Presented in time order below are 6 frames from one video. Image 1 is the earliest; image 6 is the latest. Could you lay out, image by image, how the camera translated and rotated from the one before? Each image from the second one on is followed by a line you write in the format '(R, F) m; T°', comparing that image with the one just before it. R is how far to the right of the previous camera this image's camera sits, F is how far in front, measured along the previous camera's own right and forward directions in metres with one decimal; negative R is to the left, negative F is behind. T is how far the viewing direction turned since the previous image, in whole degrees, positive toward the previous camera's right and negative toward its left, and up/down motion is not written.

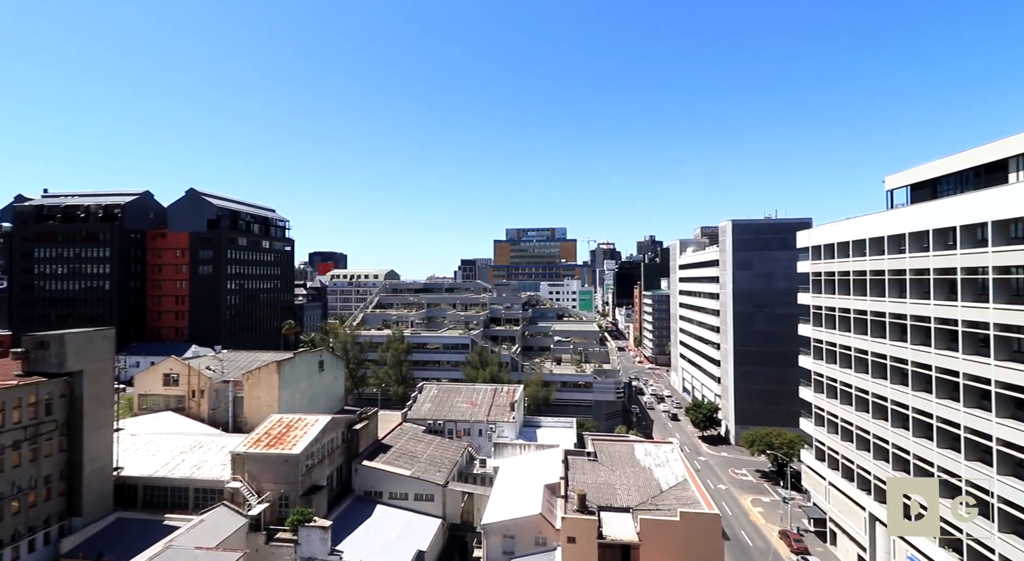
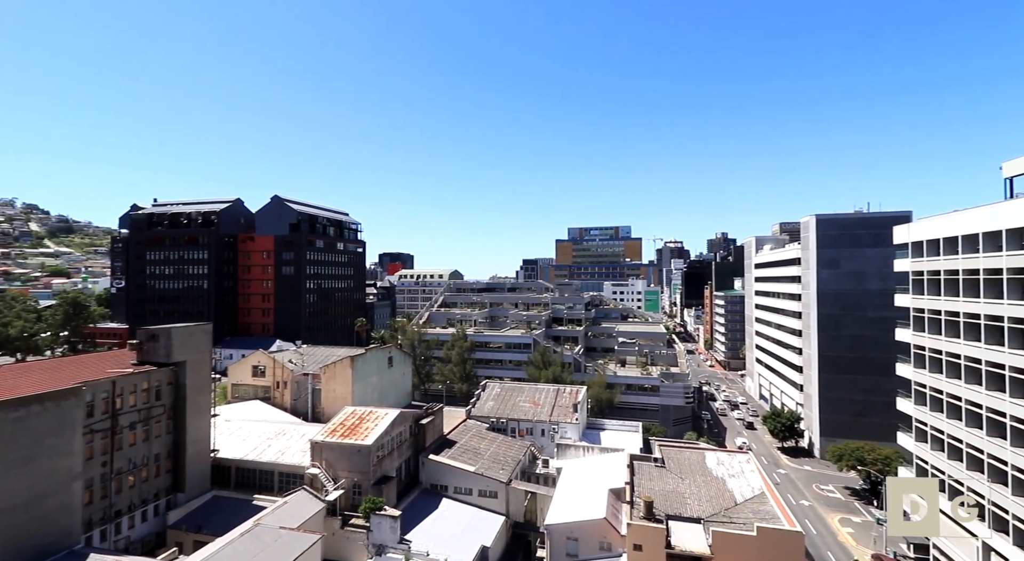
(-0.3, +0.8) m; -6°
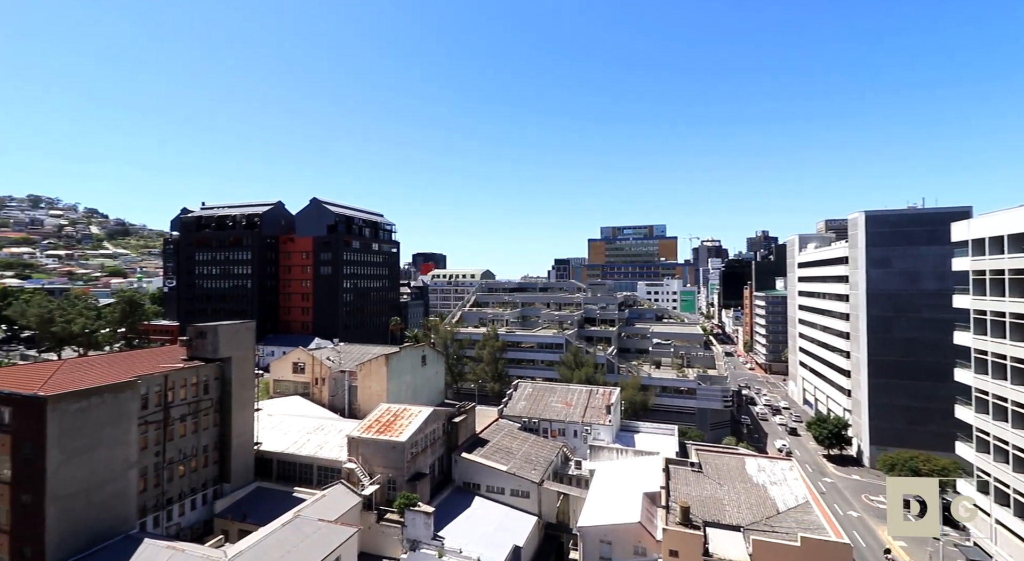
(0.0, +0.6) m; -3°
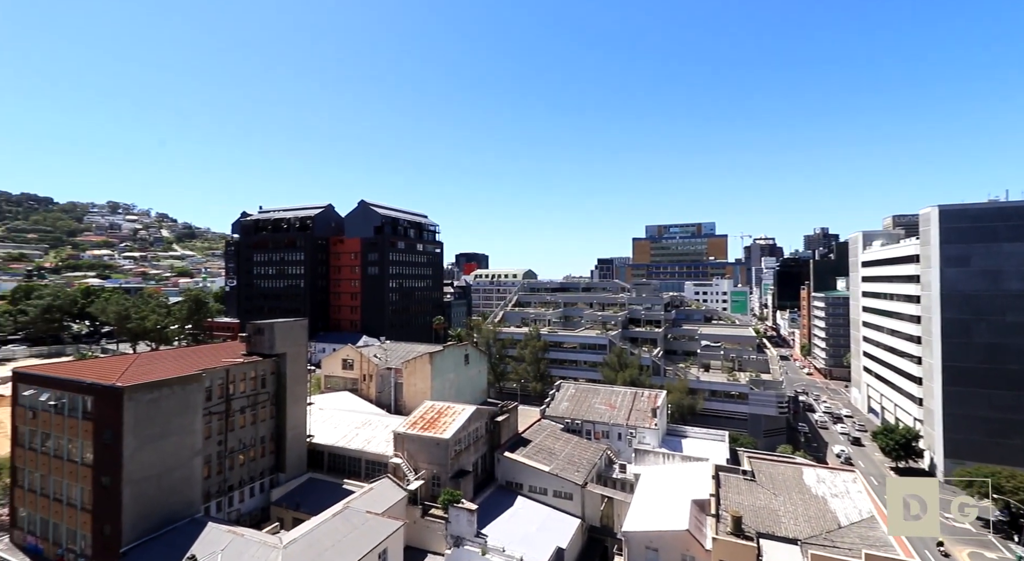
(-0.1, +0.8) m; -4°
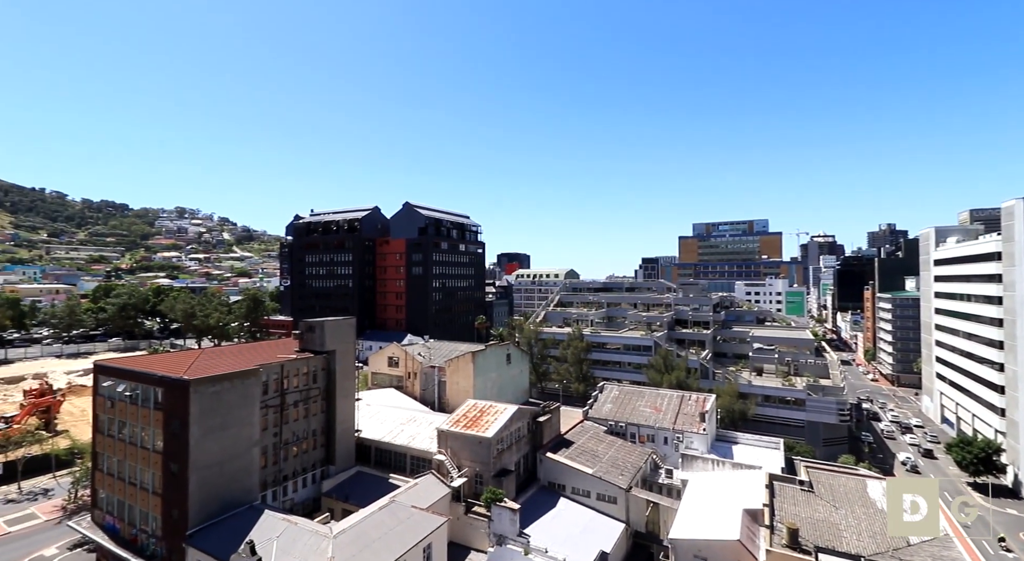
(-0.1, +0.9) m; -4°
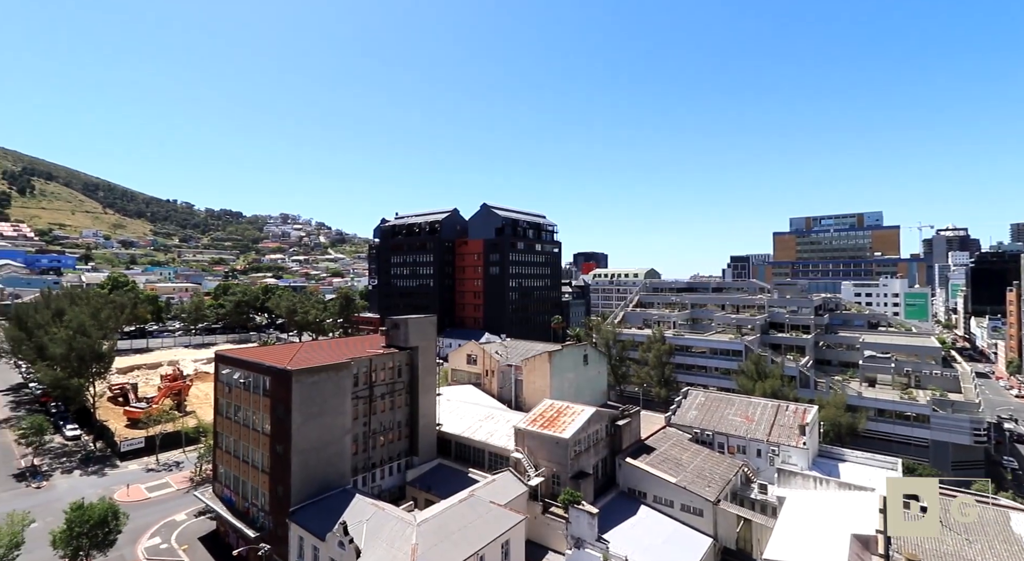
(-0.2, +1.6) m; -8°
